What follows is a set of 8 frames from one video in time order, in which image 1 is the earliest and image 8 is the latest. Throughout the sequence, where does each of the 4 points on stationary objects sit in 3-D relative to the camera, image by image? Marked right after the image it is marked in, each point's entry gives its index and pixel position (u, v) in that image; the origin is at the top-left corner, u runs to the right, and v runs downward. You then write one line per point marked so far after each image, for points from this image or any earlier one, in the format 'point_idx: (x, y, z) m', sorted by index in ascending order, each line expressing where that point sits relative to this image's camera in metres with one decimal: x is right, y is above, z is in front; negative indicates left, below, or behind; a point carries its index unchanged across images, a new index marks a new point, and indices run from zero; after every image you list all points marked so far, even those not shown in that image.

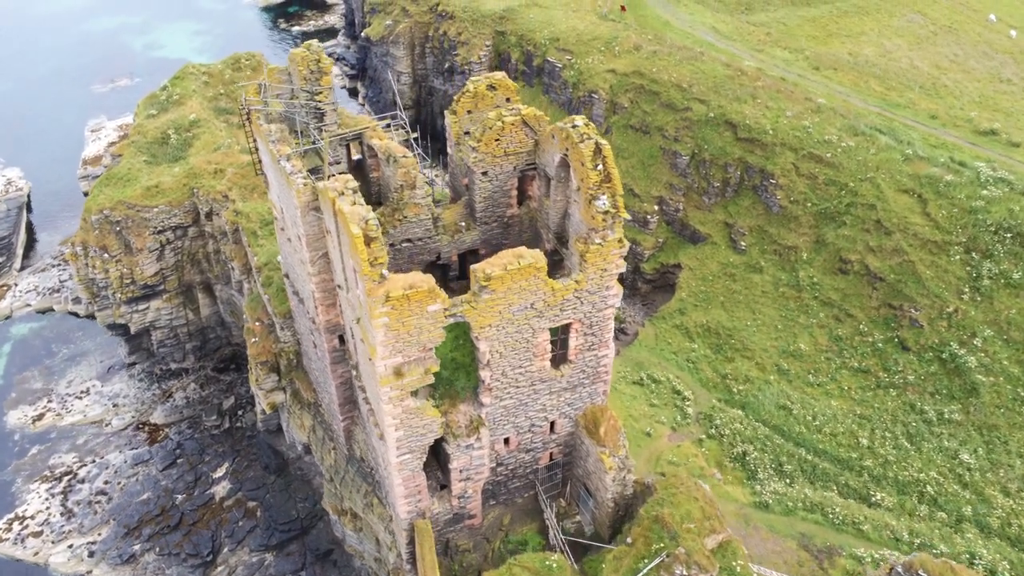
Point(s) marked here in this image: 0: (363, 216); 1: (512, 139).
0: (-2.8, +1.3, +13.9) m
1: (0.0, +3.4, +17.0) m
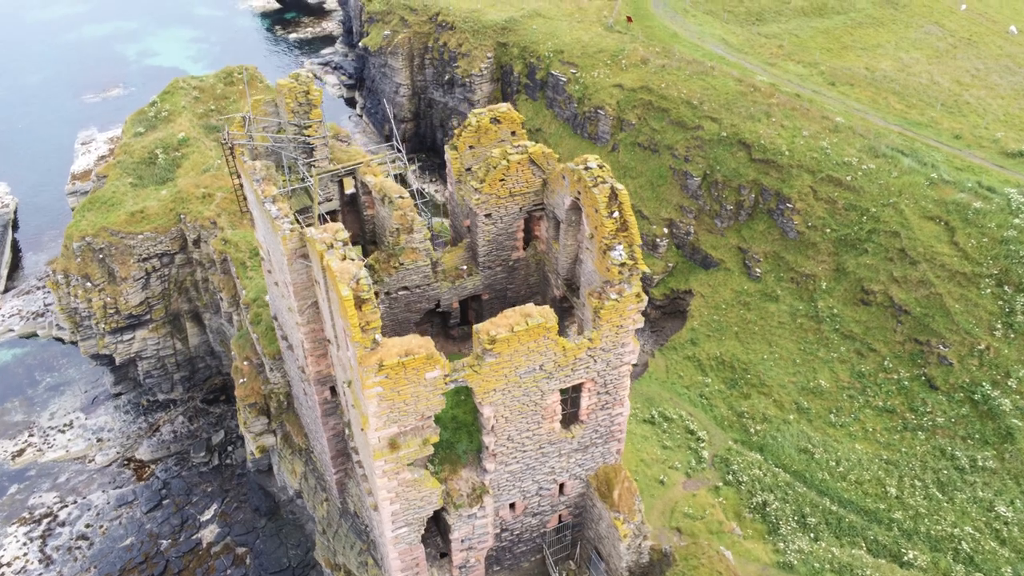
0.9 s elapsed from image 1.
0: (-2.6, +0.2, +12.5) m
1: (+0.1, +2.3, +15.6) m
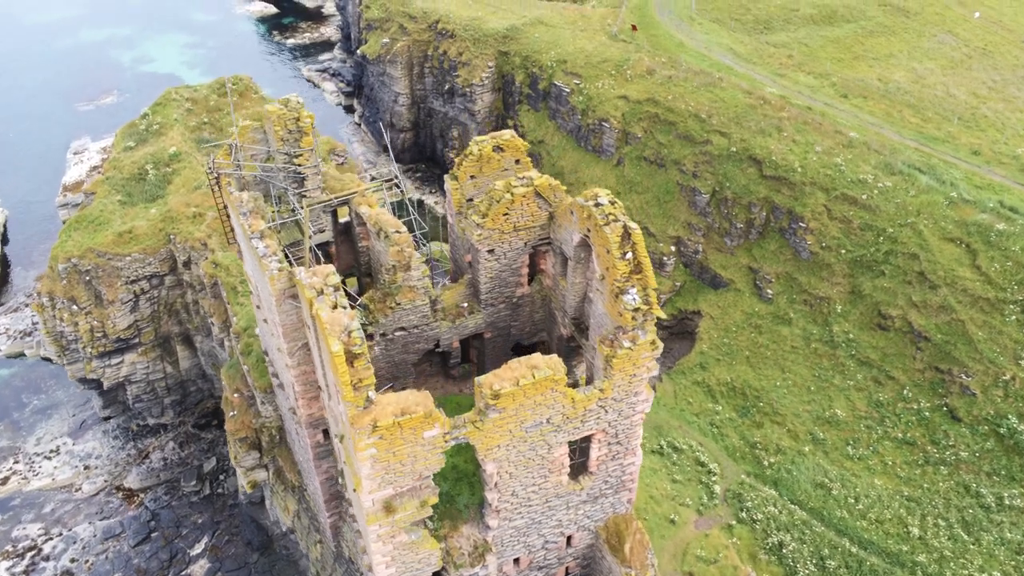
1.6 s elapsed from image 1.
0: (-2.6, -0.6, +11.5) m
1: (+0.2, +1.5, +14.5) m
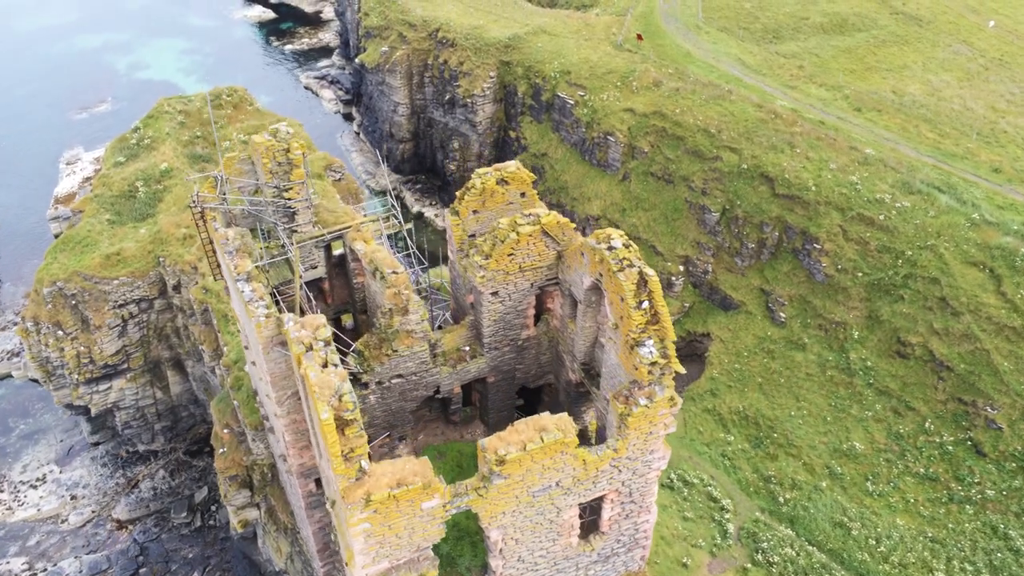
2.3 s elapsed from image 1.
0: (-2.5, -1.4, +10.5) m
1: (+0.3, +0.6, +13.5) m
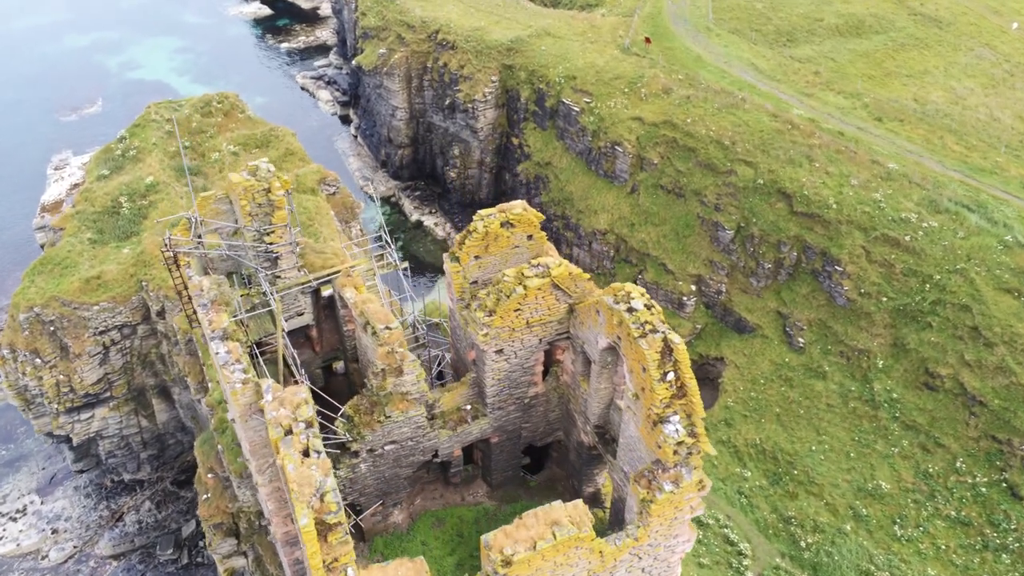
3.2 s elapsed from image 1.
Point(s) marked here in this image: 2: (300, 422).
0: (-2.4, -2.4, +9.1) m
1: (+0.4, -0.3, +12.1) m
2: (-2.8, -1.8, +9.9) m
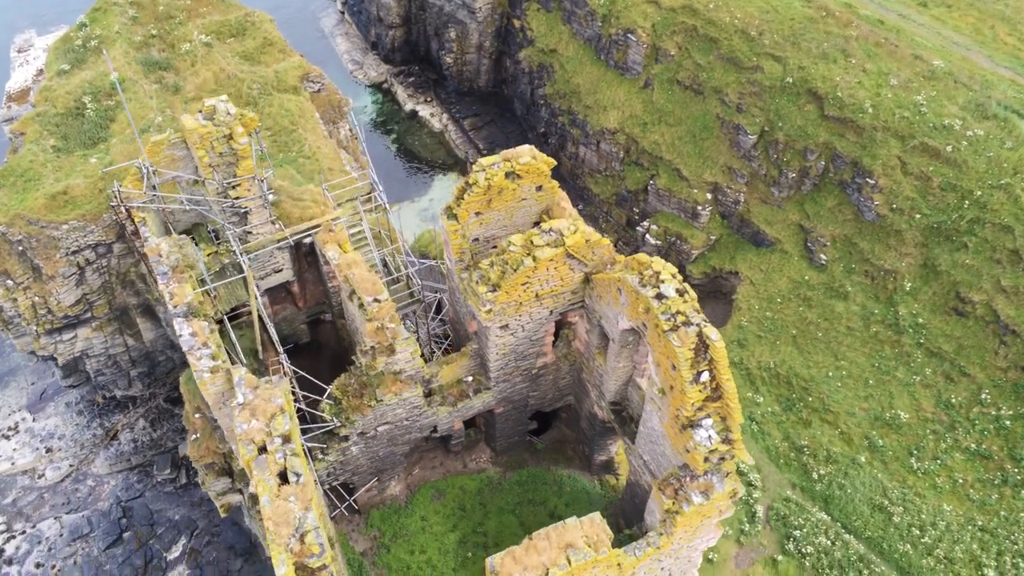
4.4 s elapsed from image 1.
0: (-2.3, -2.4, +7.8) m
1: (+0.5, +0.1, +10.4) m
2: (-2.7, -1.7, +8.5) m
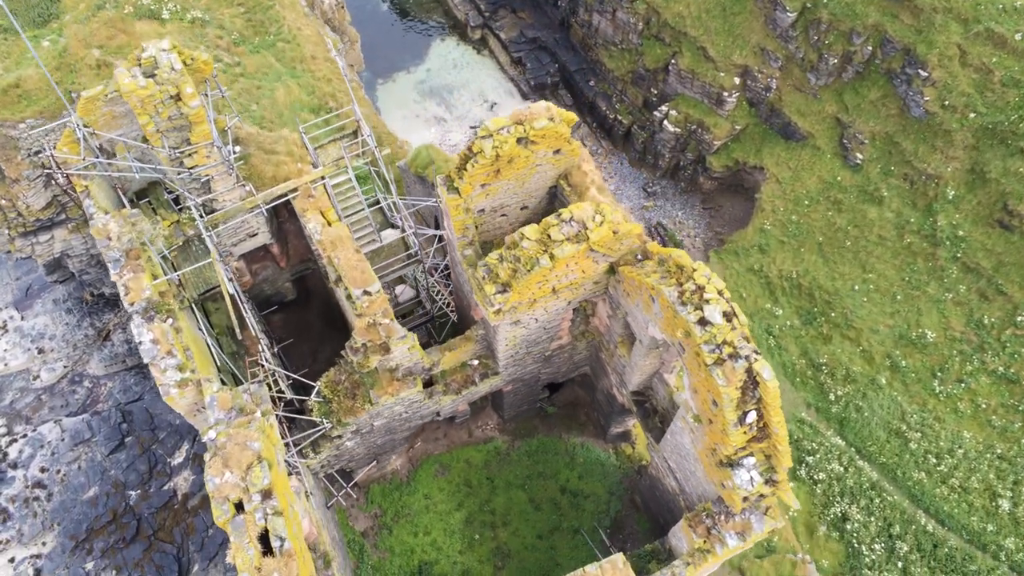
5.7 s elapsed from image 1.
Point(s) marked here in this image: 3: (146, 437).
0: (-2.1, -2.9, +6.9) m
1: (+0.7, +0.2, +8.9) m
2: (-2.6, -2.0, +7.4) m
3: (-11.2, -4.5, +22.7) m
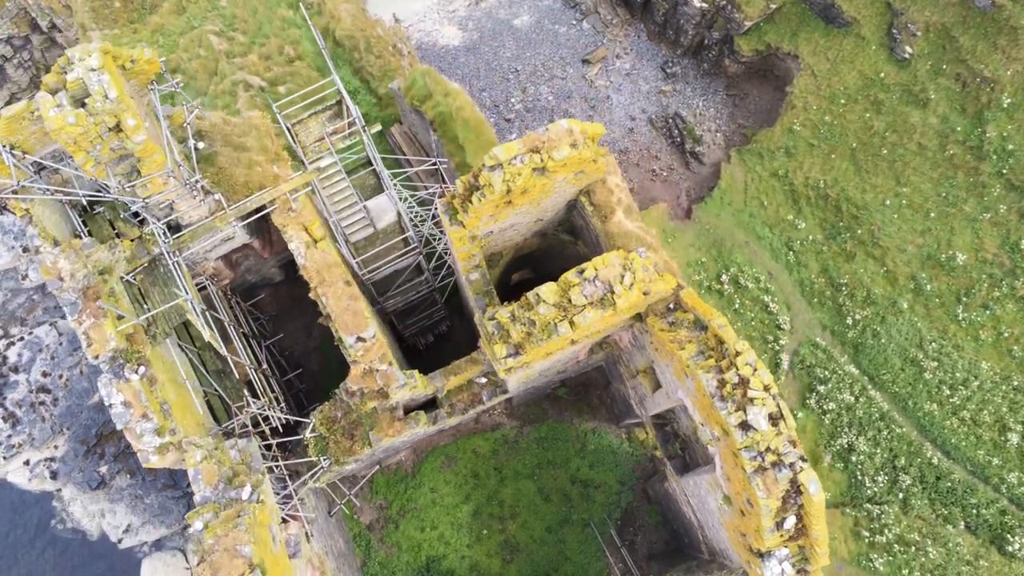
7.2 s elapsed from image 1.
0: (-2.0, -3.9, +6.6) m
1: (+0.8, -0.4, +7.8) m
2: (-2.4, -2.9, +6.9) m
3: (-11.1, -1.6, +22.3) m
